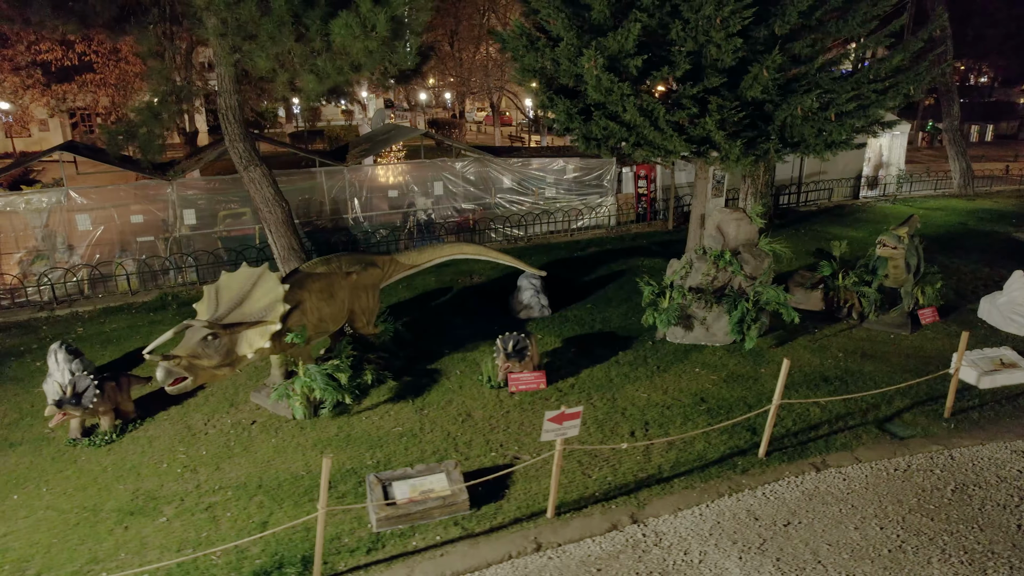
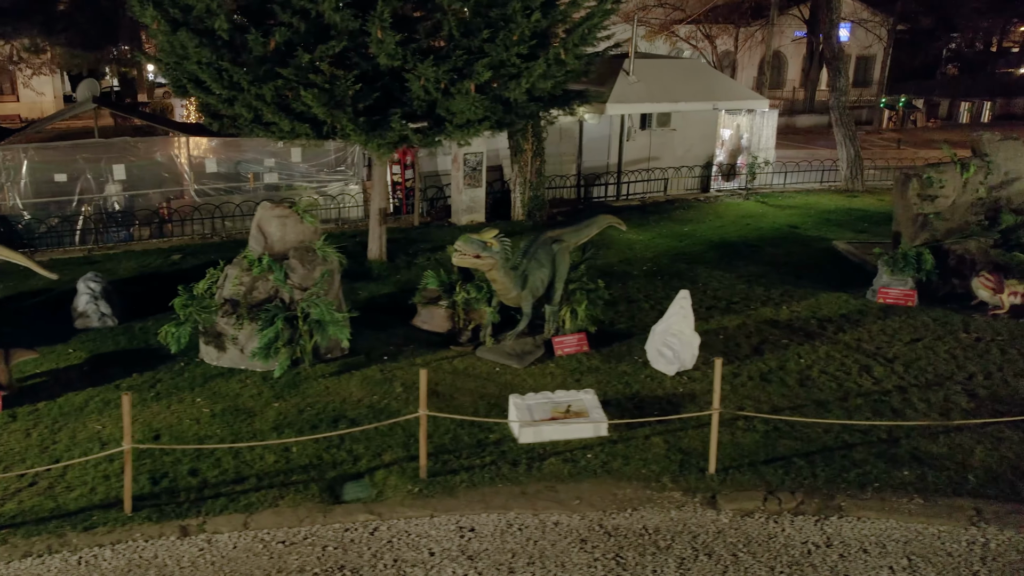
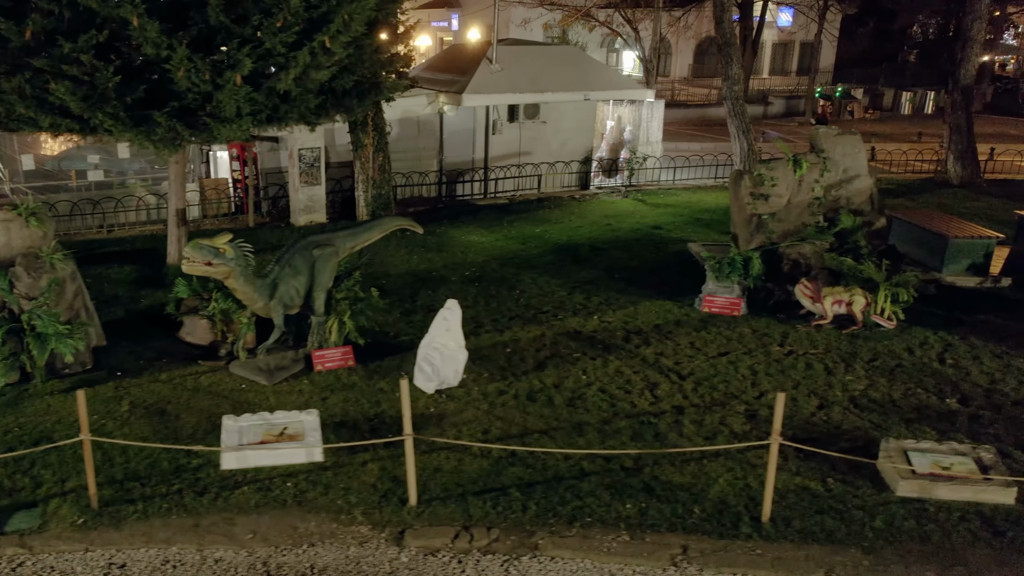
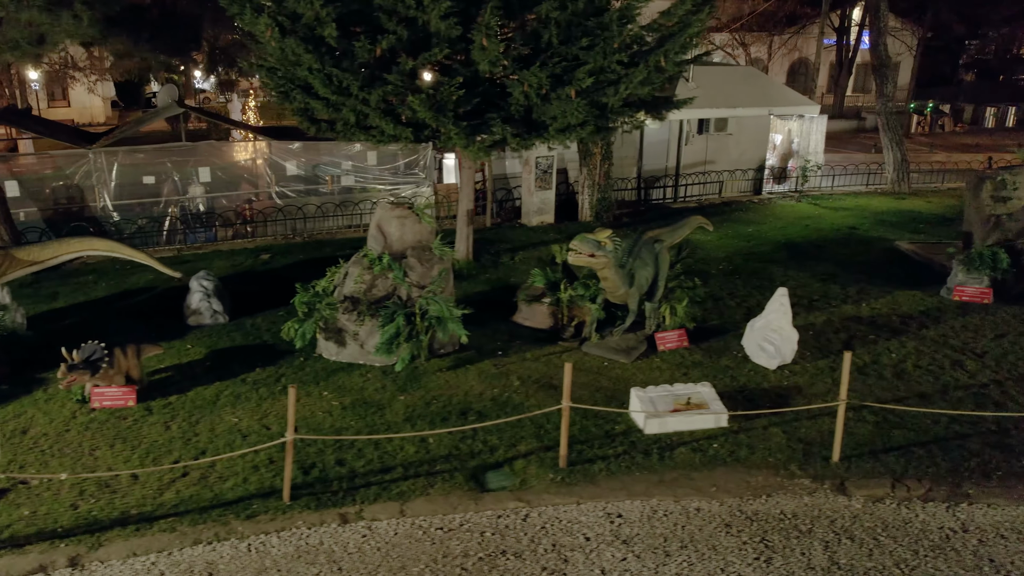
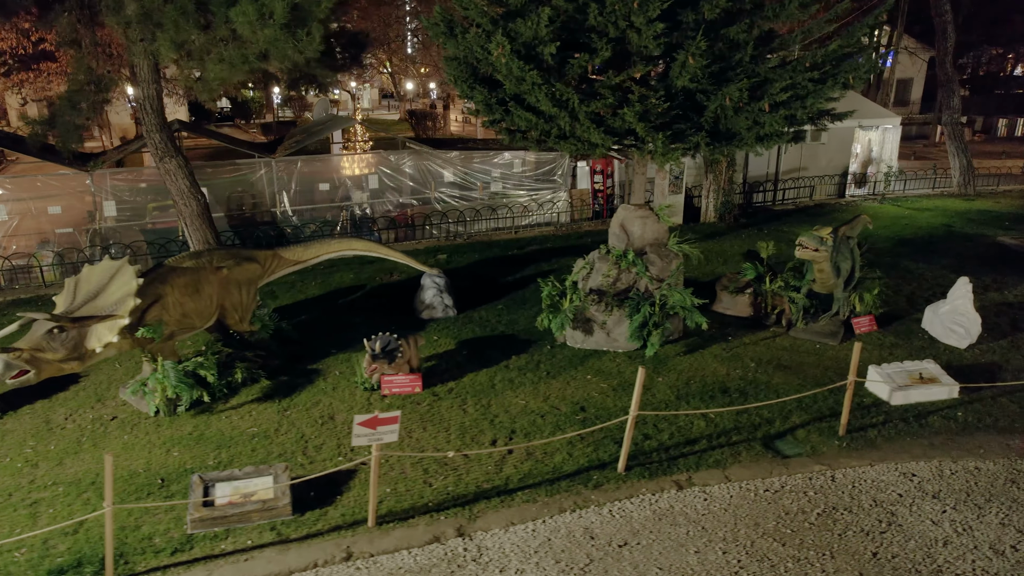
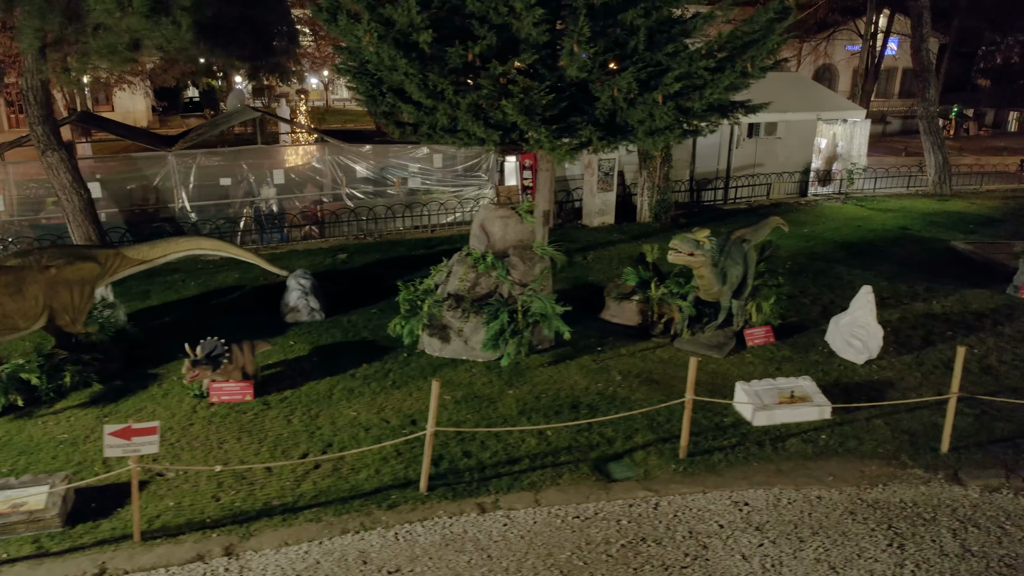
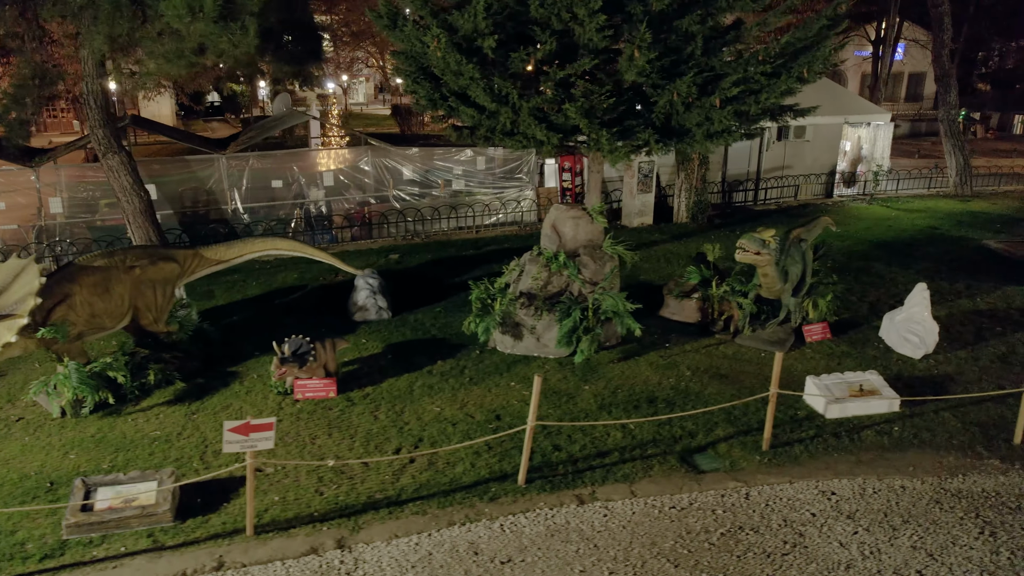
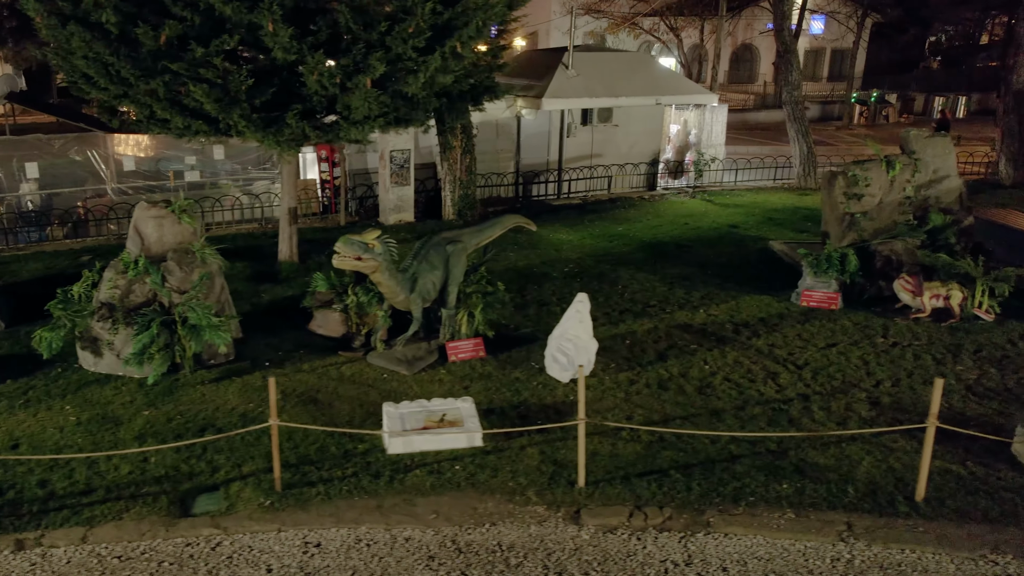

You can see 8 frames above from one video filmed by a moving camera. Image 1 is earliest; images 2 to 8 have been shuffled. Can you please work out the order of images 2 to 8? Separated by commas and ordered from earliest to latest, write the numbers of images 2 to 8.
5, 7, 6, 4, 2, 8, 3
